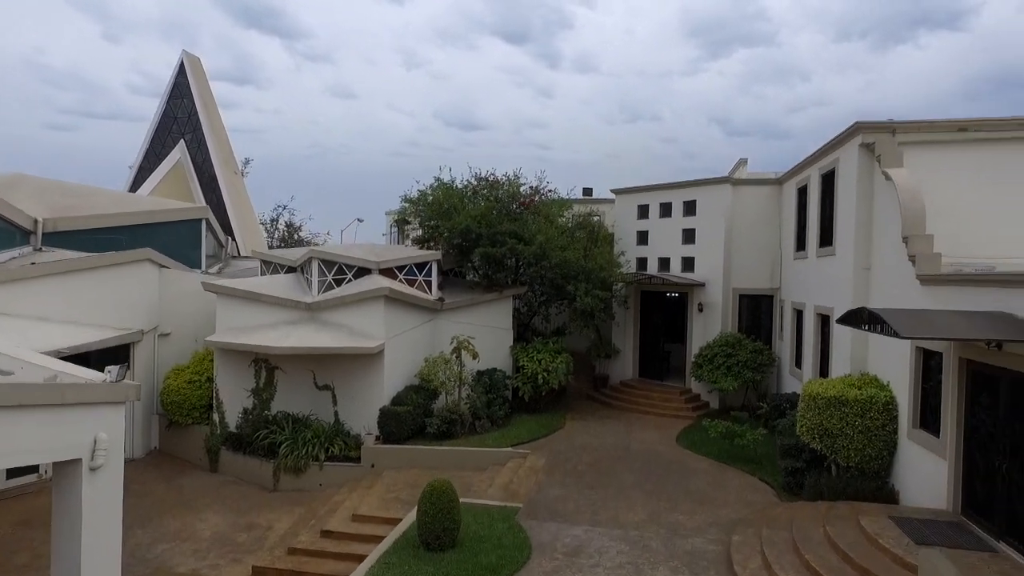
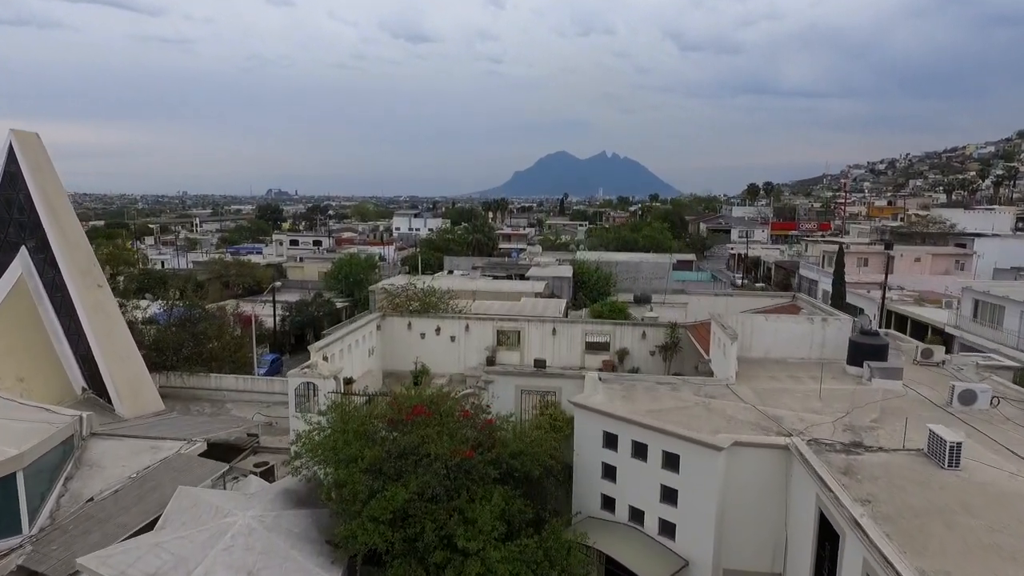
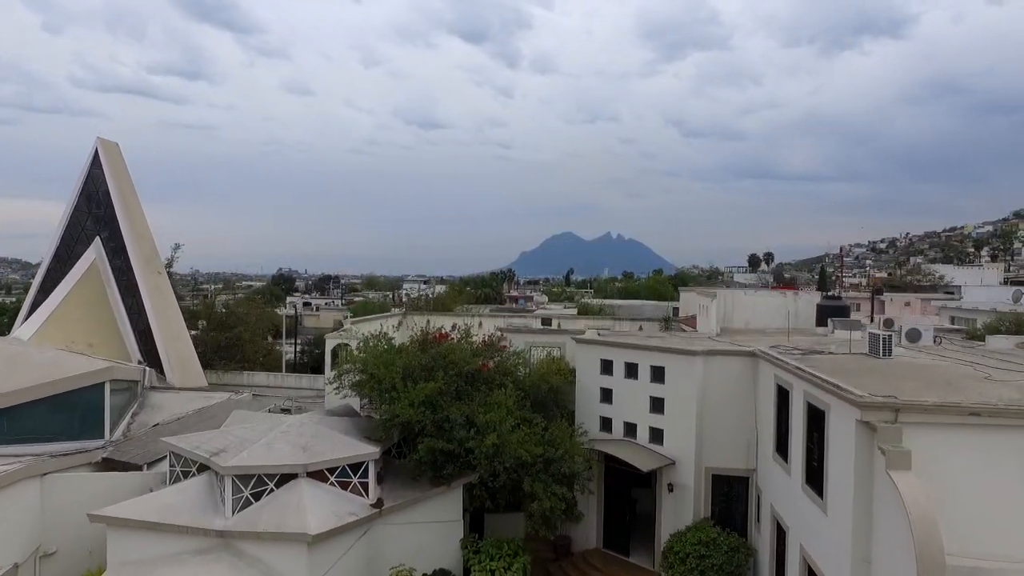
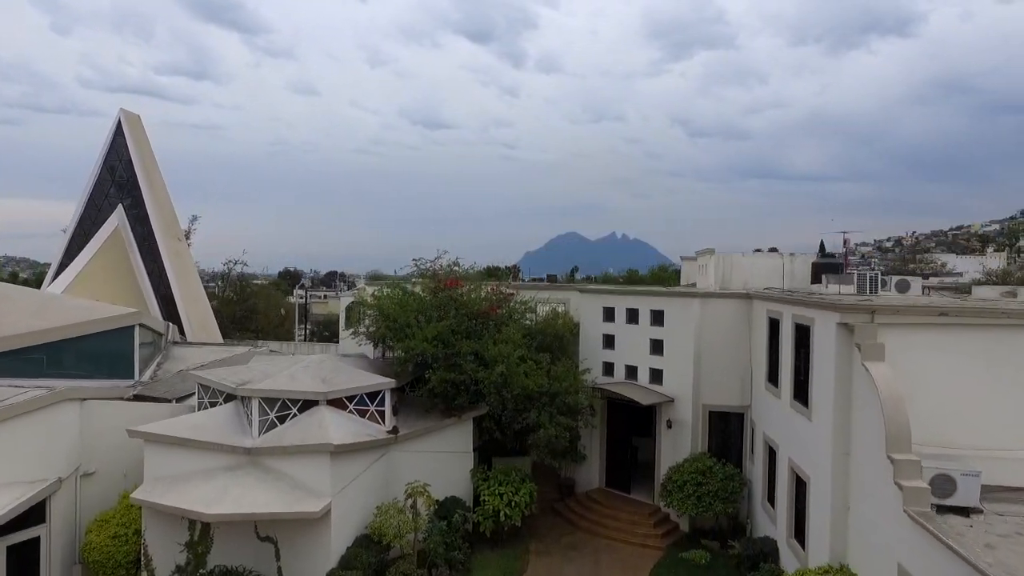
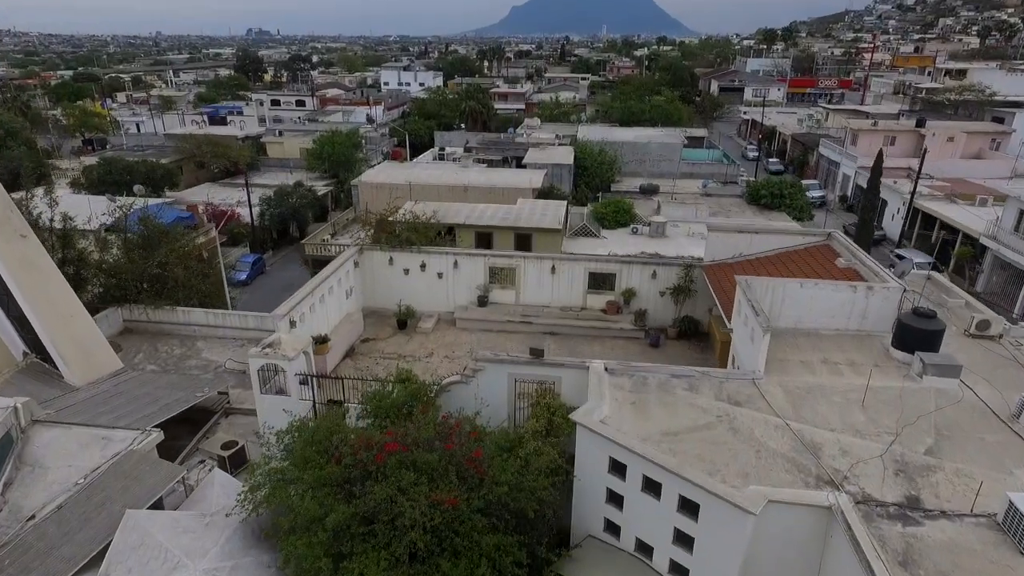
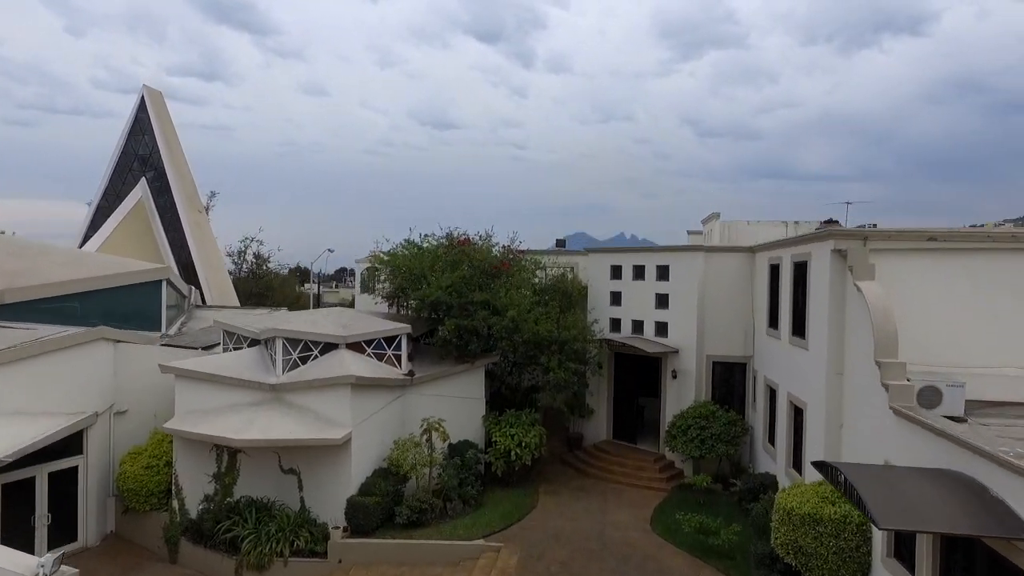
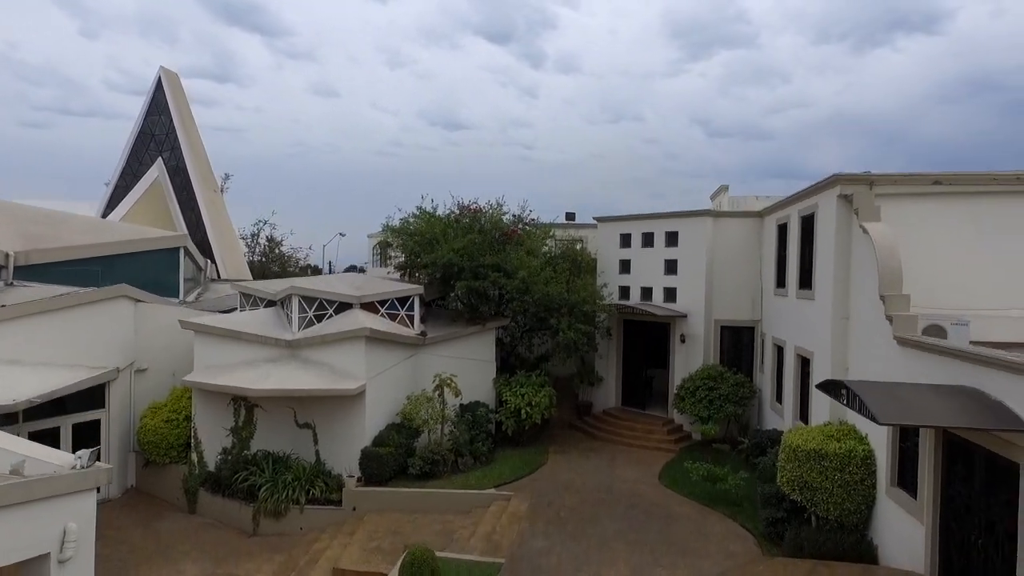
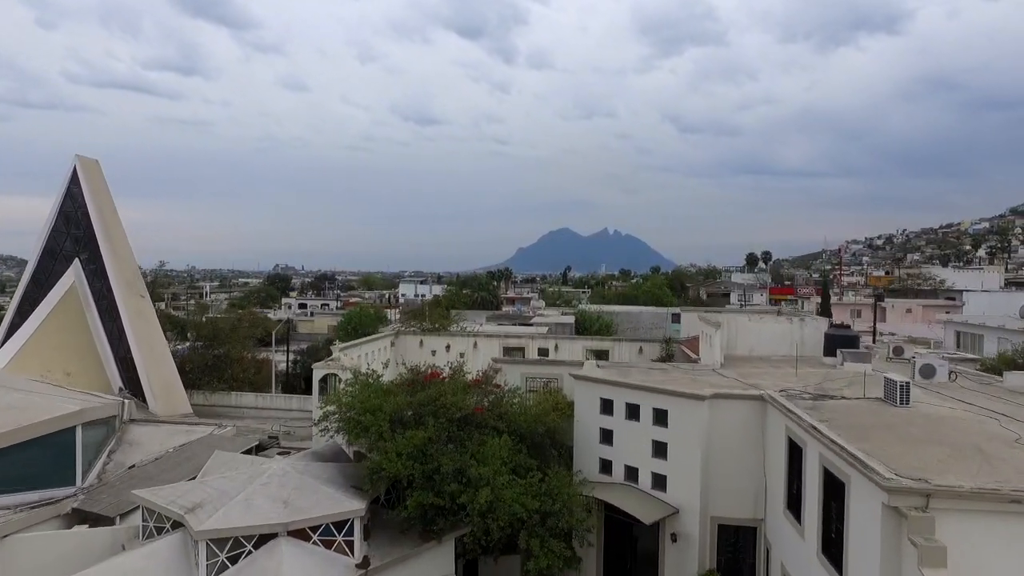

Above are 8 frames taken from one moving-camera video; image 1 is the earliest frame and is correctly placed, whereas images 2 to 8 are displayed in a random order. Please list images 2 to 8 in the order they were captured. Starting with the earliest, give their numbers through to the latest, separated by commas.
7, 6, 4, 3, 8, 2, 5
